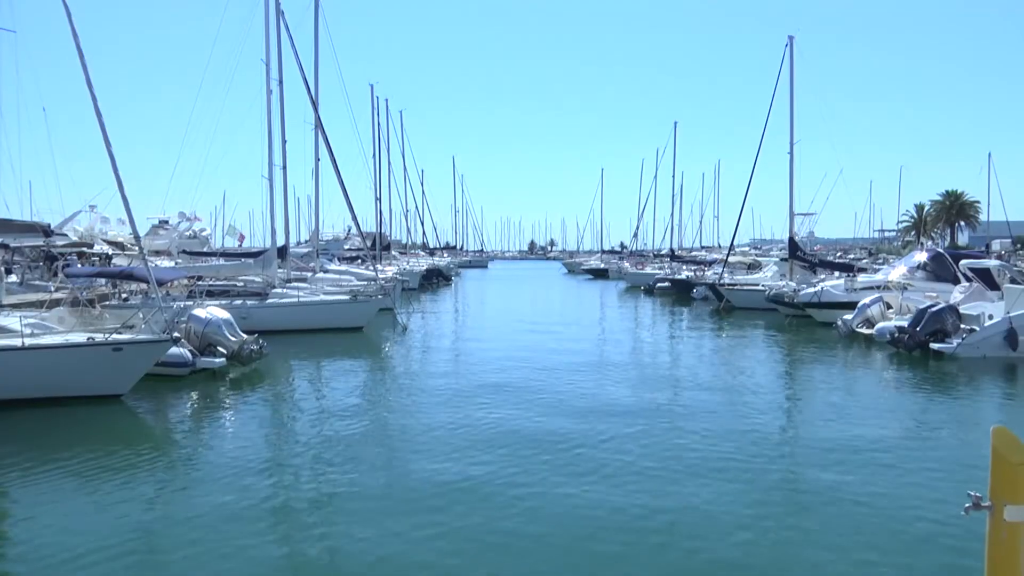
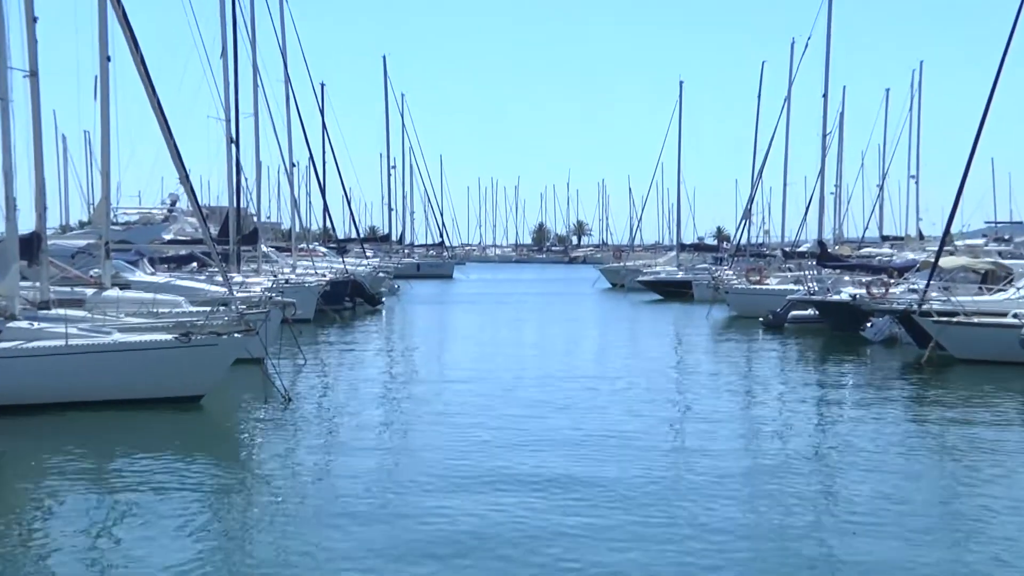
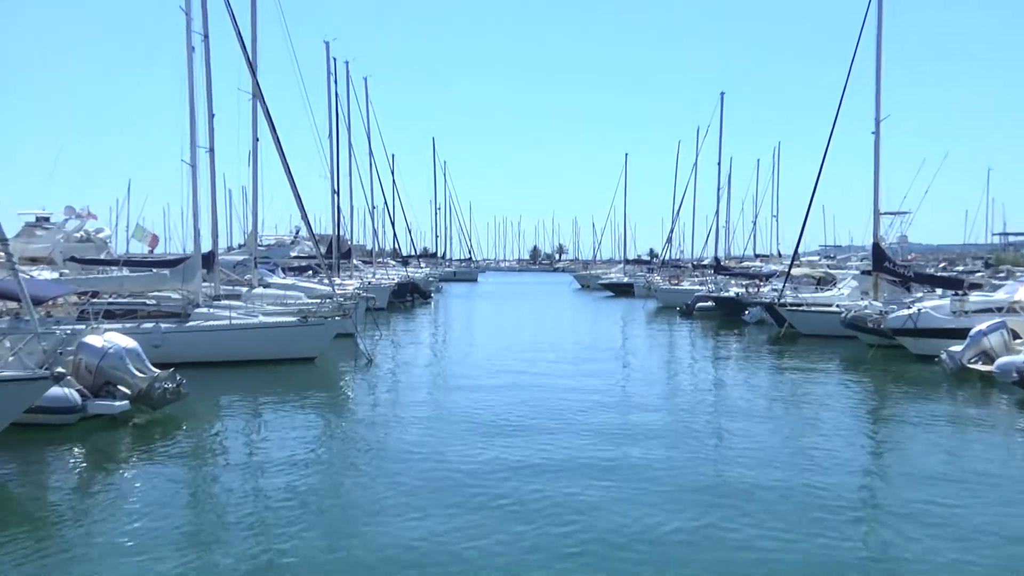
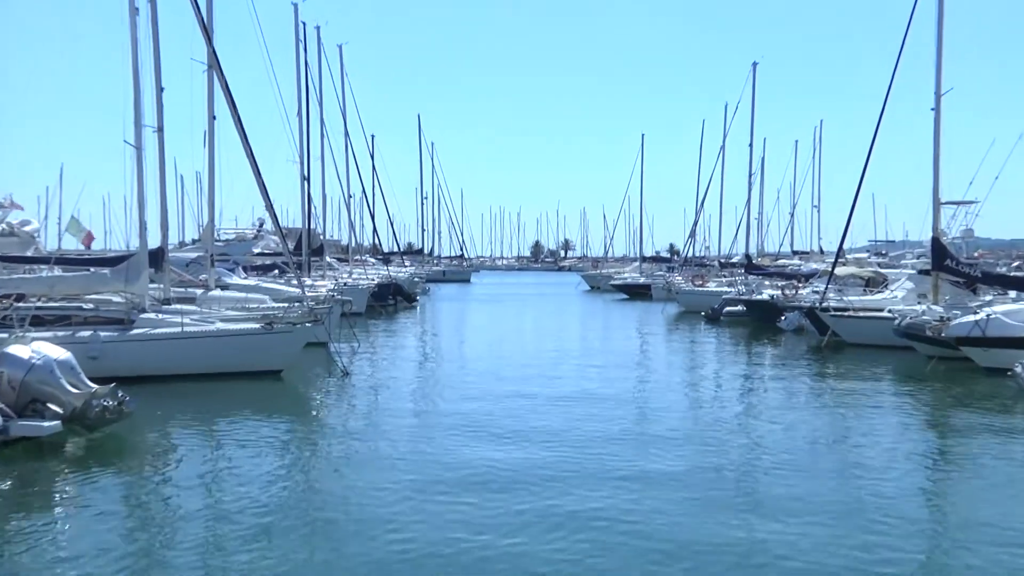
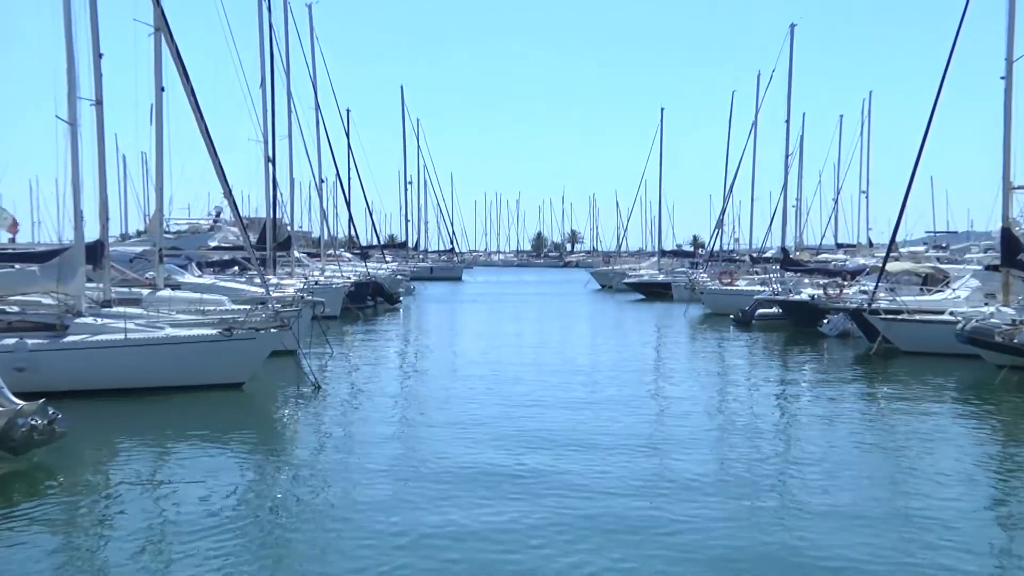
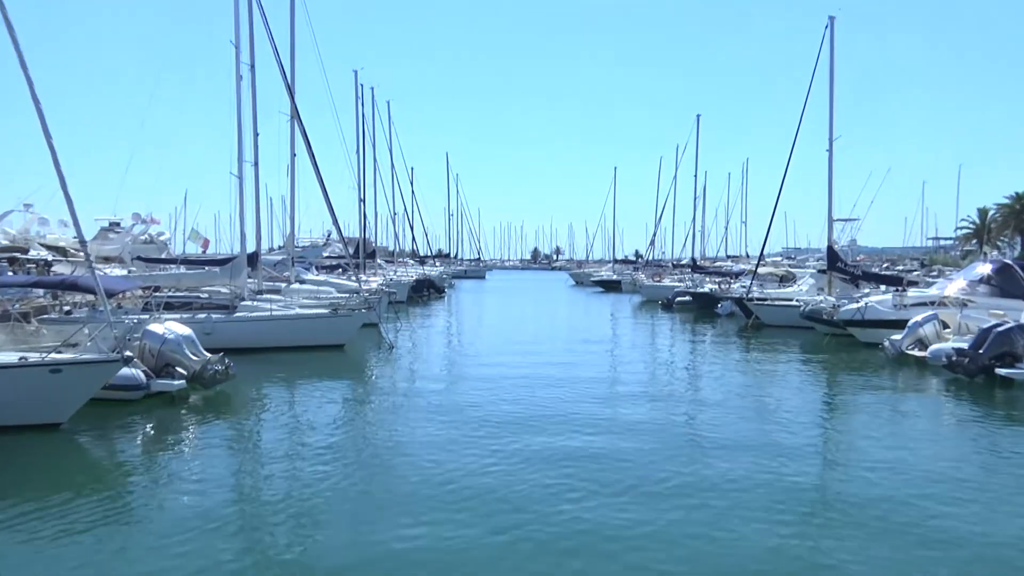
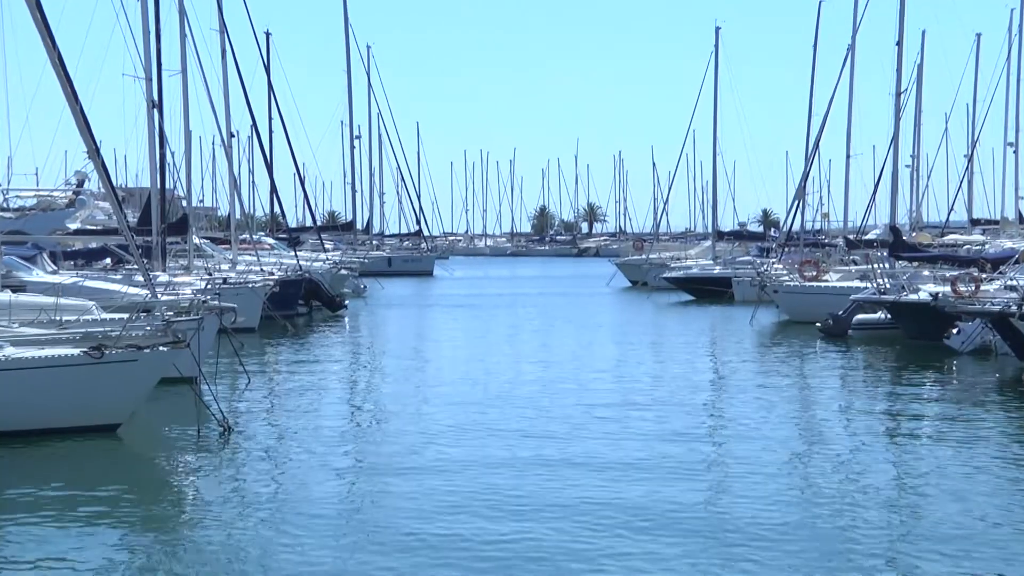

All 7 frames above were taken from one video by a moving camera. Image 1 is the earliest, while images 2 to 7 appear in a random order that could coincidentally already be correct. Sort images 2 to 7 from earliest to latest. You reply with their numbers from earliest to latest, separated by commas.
6, 3, 4, 5, 2, 7
